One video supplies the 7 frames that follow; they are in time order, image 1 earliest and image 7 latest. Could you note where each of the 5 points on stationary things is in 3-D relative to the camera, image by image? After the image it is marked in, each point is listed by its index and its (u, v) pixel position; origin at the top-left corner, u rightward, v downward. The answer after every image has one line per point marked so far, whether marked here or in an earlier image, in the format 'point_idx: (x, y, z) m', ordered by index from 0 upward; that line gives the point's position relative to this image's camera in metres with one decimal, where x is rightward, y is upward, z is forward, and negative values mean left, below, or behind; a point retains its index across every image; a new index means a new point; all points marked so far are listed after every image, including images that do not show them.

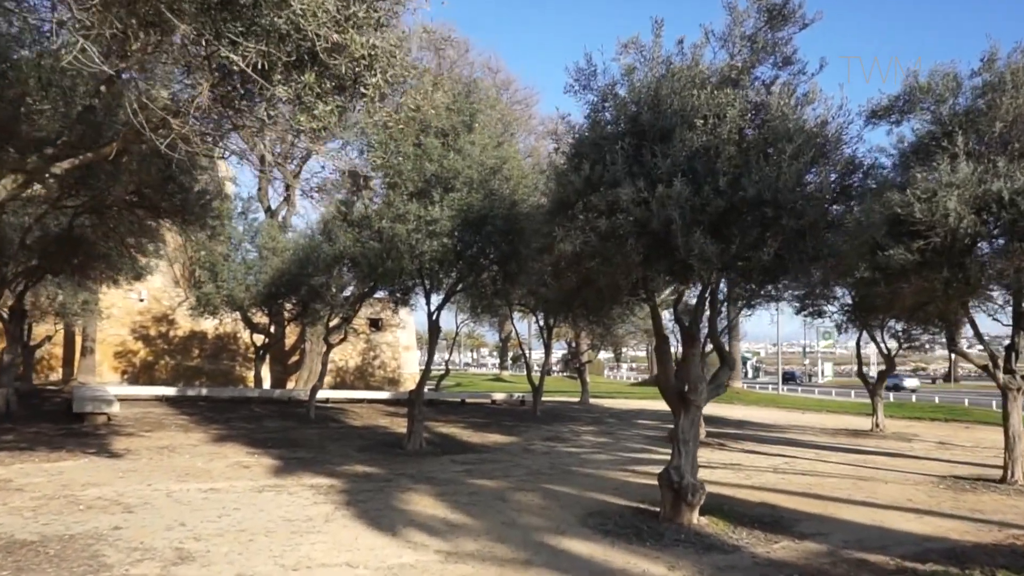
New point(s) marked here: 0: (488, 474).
0: (-0.5, -3.9, +14.8) m
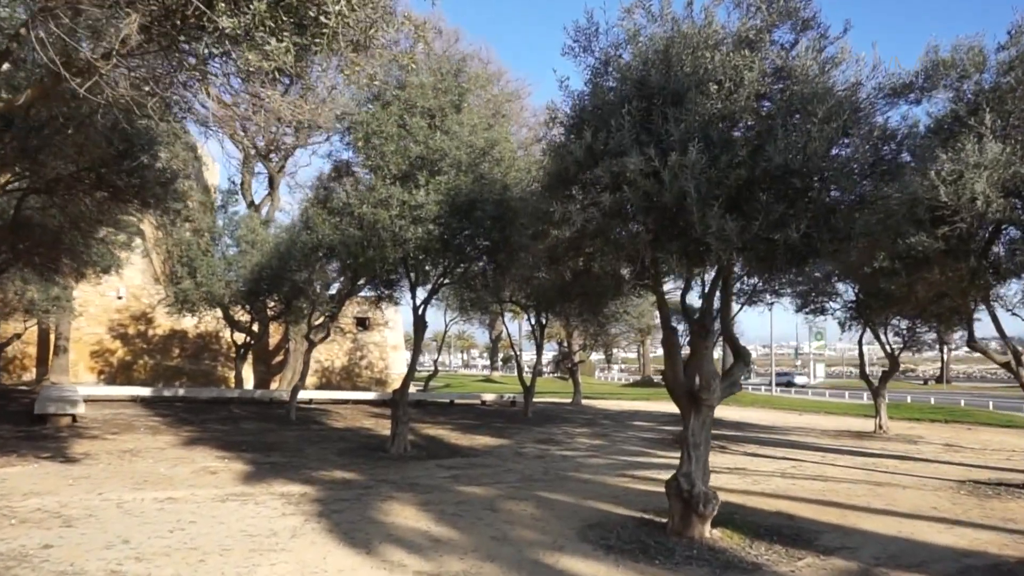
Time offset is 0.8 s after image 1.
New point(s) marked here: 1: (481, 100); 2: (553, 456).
0: (-0.7, -3.7, +13.7) m
1: (-0.7, +4.3, +16.3) m
2: (+1.0, -4.2, +17.5) m
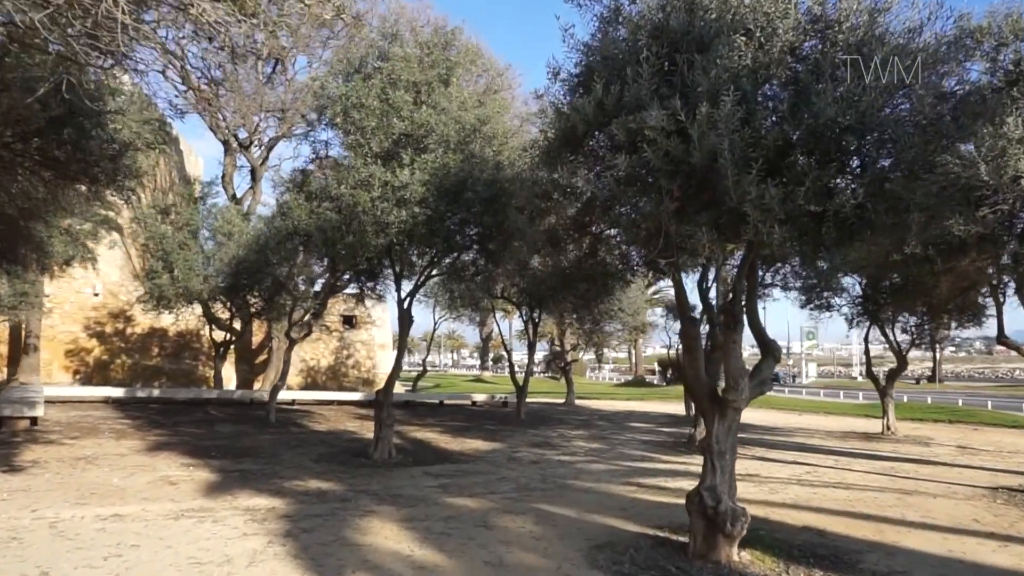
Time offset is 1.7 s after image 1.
0: (-0.8, -3.5, +12.4) m
1: (-0.8, +4.5, +14.9) m
2: (+0.9, -4.0, +16.2) m
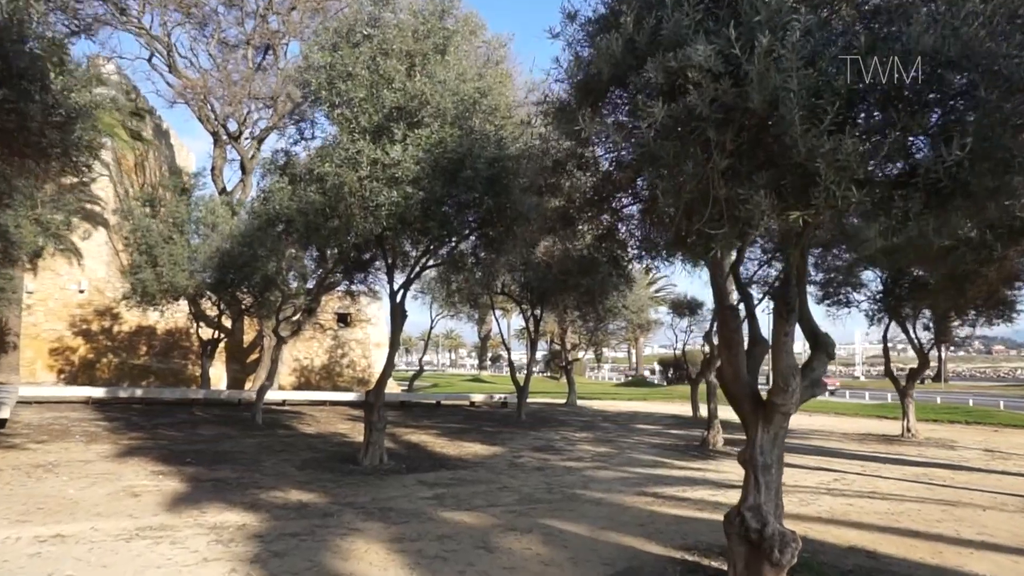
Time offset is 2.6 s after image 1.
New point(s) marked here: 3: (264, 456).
0: (-0.7, -3.4, +11.1) m
1: (-0.8, +4.7, +13.7) m
2: (+0.9, -3.8, +14.9) m
3: (-5.4, -3.7, +15.4) m
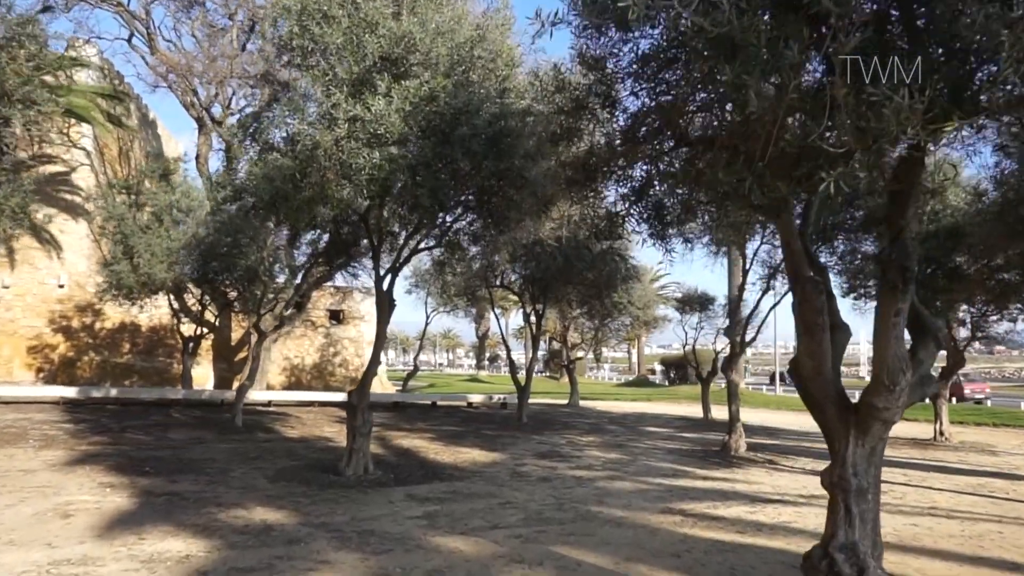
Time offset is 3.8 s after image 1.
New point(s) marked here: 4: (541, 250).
0: (-0.7, -3.1, +9.3) m
1: (-0.7, +4.9, +11.9) m
2: (+1.0, -3.5, +13.2) m
3: (-5.4, -3.4, +13.6) m
4: (+0.8, +0.8, +20.0) m
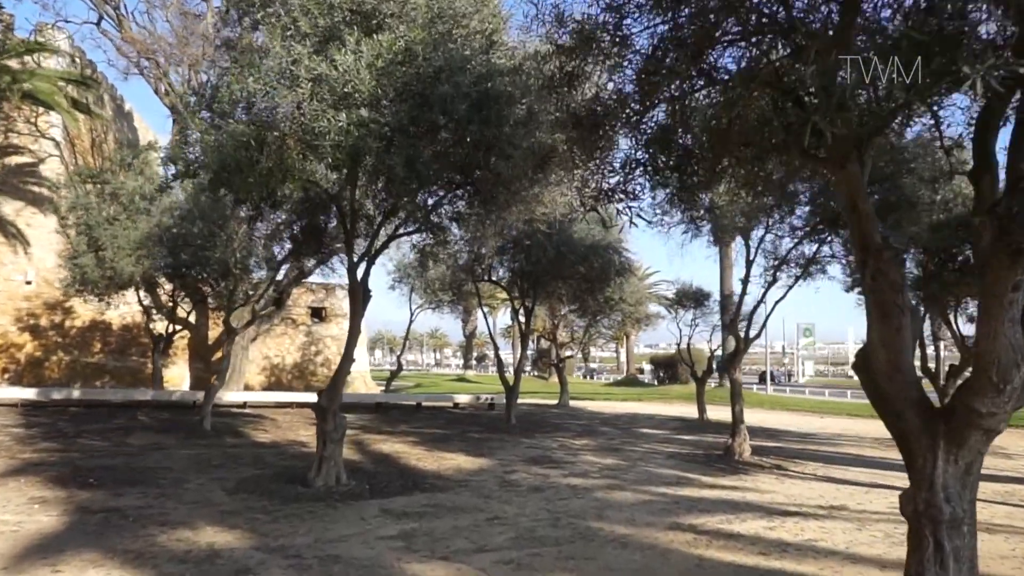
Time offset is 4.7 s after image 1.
0: (-0.8, -2.9, +8.1) m
1: (-0.9, +5.1, +10.6) m
2: (+0.8, -3.4, +12.0) m
3: (-5.6, -3.2, +12.3) m
4: (+0.5, +1.0, +18.8) m
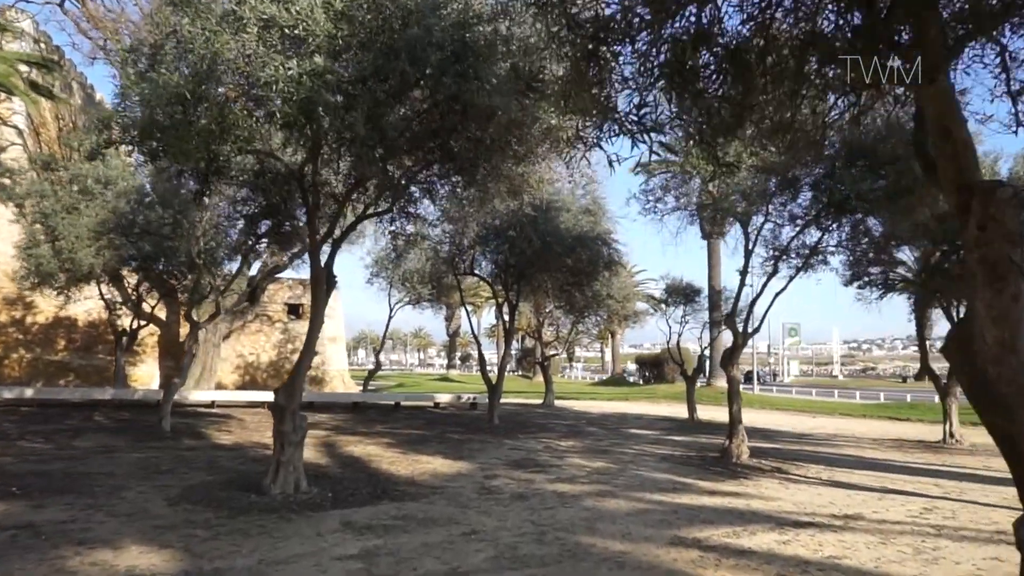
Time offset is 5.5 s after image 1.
0: (-1.0, -2.7, +6.9) m
1: (-1.1, +5.3, +9.4) m
2: (+0.5, -3.2, +10.8) m
3: (-5.9, -3.0, +11.0) m
4: (+0.1, +1.2, +17.6) m
